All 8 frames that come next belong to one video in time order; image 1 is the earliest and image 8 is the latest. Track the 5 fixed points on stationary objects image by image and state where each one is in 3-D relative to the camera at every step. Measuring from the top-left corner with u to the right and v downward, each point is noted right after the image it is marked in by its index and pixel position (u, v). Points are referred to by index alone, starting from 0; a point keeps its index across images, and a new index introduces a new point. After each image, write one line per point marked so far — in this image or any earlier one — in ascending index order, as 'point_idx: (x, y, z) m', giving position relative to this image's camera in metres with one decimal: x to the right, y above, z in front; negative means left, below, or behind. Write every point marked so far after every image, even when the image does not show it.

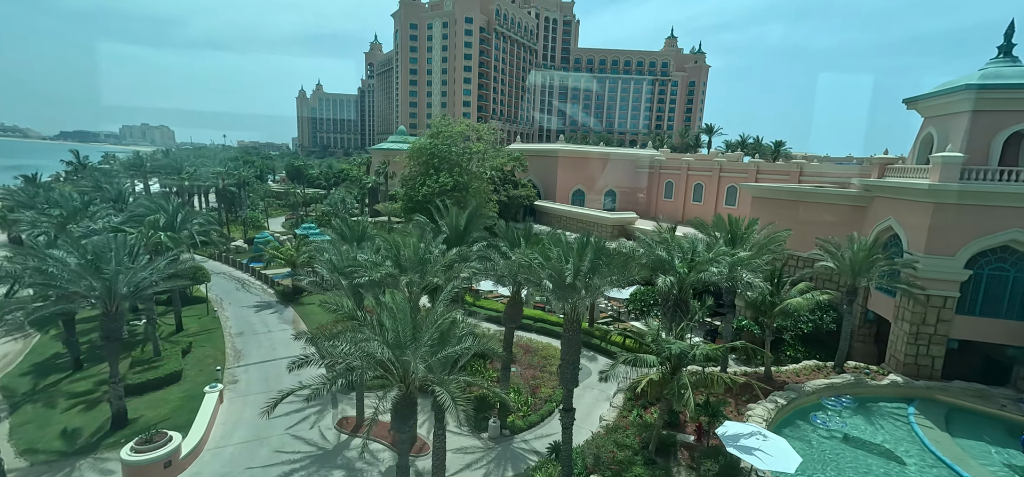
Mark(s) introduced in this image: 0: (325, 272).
0: (-5.1, -0.9, +13.9) m
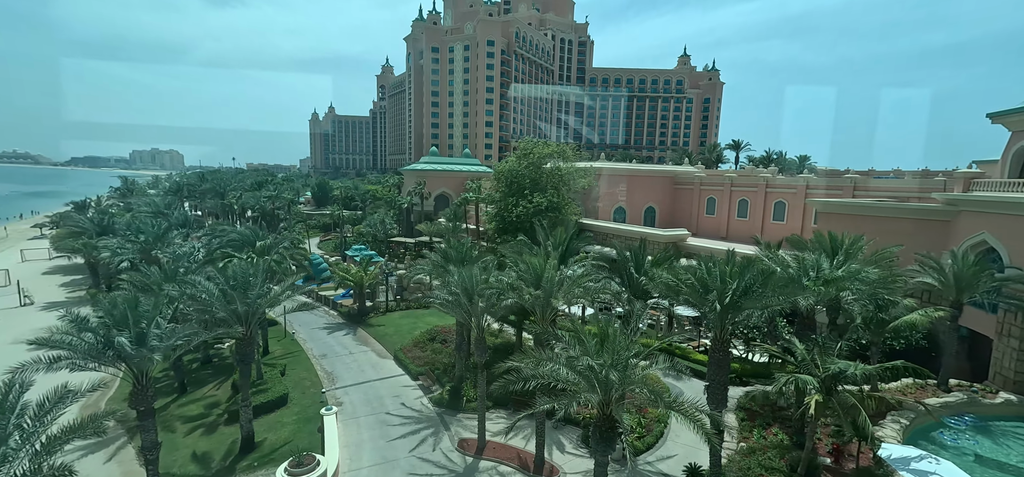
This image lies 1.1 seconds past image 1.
0: (-1.5, -1.5, +14.1) m
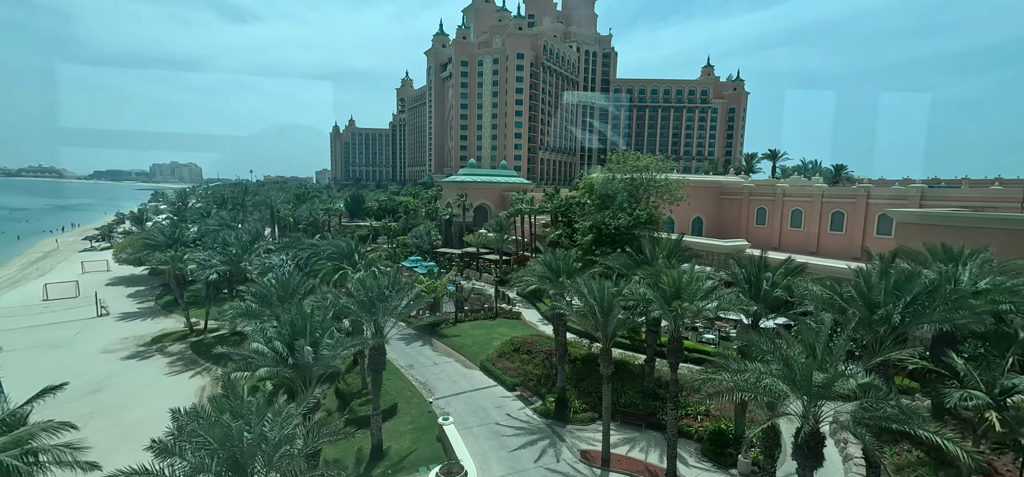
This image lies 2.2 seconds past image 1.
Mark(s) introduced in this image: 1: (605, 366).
0: (+2.2, -1.9, +14.3) m
1: (+2.6, -3.7, +14.3) m
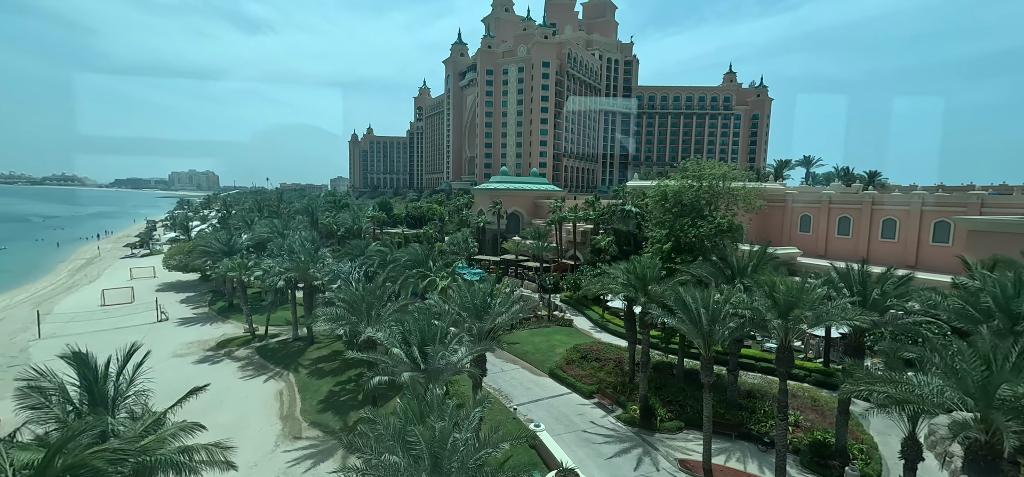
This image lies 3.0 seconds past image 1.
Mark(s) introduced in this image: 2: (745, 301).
0: (+5.2, -2.1, +14.3) m
1: (+5.7, -3.9, +14.2) m
2: (+6.6, -1.8, +14.0) m
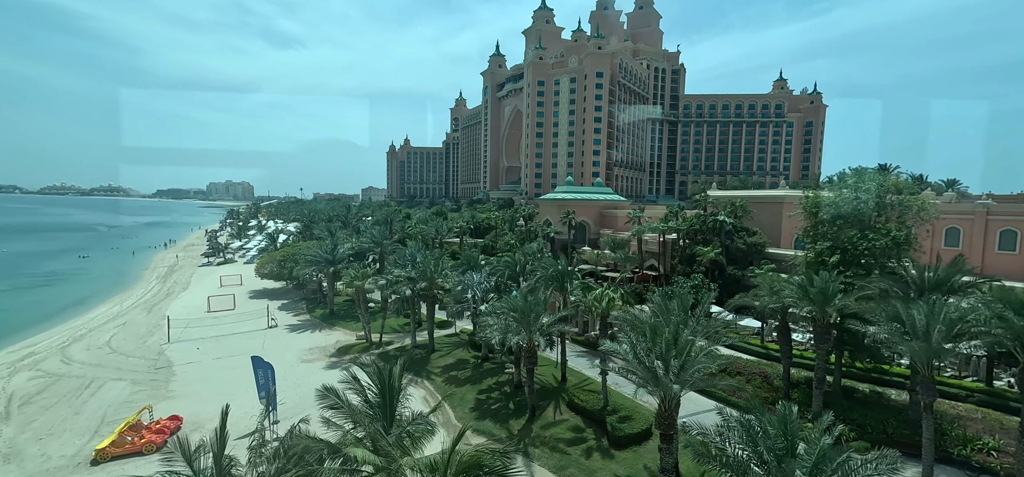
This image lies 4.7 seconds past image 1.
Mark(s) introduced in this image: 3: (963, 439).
0: (+11.3, -2.5, +13.8) m
1: (+11.7, -4.3, +13.7) m
2: (+12.7, -2.2, +13.4) m
3: (+15.5, -6.9, +16.9) m
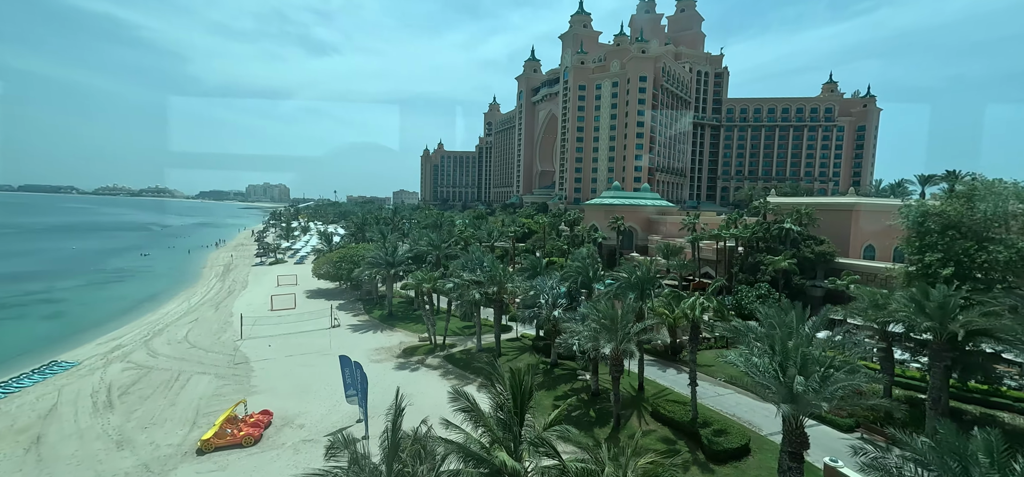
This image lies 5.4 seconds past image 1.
0: (+14.4, -2.9, +12.9) m
1: (+14.8, -4.7, +12.8) m
2: (+15.7, -2.6, +12.4) m
3: (+18.8, -7.3, +15.7) m
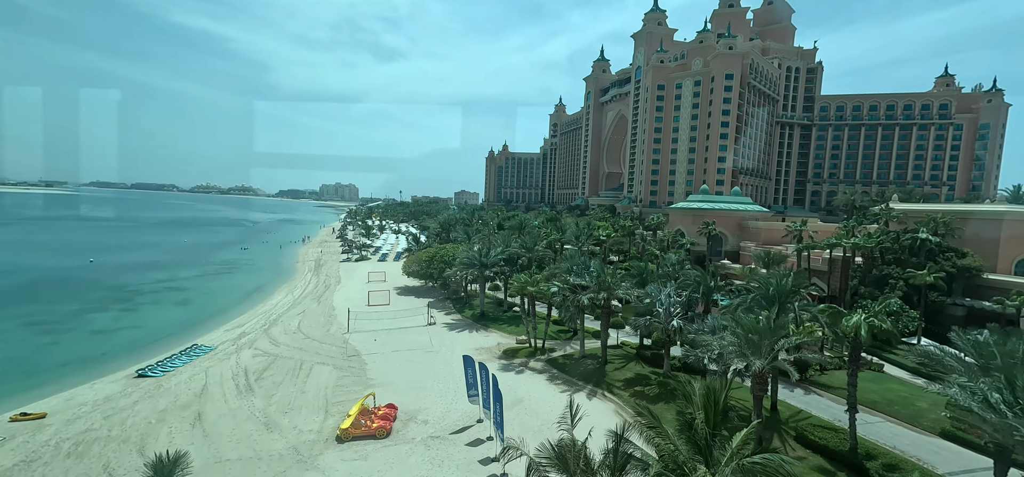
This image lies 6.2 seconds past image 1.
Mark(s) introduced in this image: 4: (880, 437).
0: (+18.5, -3.4, +10.4) m
1: (+18.8, -5.2, +10.2) m
2: (+19.8, -3.1, +9.7) m
3: (+23.1, -8.0, +12.5) m
4: (+15.0, -8.2, +20.9) m
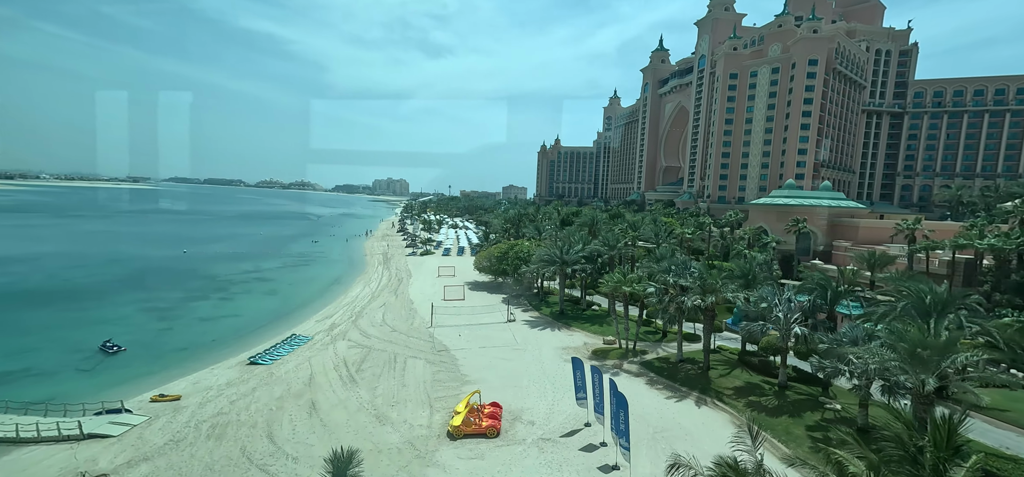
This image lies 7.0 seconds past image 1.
0: (+21.9, -3.6, +7.4) m
1: (+22.2, -5.4, +7.2) m
2: (+23.1, -3.4, +6.6) m
3: (+26.7, -8.2, +9.0) m
4: (+19.6, -8.3, +18.2) m
